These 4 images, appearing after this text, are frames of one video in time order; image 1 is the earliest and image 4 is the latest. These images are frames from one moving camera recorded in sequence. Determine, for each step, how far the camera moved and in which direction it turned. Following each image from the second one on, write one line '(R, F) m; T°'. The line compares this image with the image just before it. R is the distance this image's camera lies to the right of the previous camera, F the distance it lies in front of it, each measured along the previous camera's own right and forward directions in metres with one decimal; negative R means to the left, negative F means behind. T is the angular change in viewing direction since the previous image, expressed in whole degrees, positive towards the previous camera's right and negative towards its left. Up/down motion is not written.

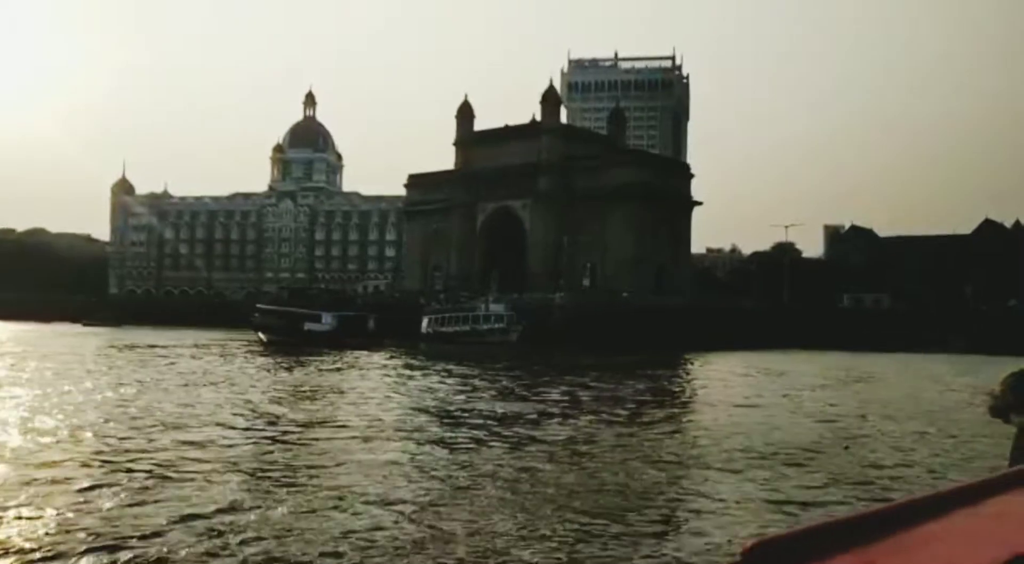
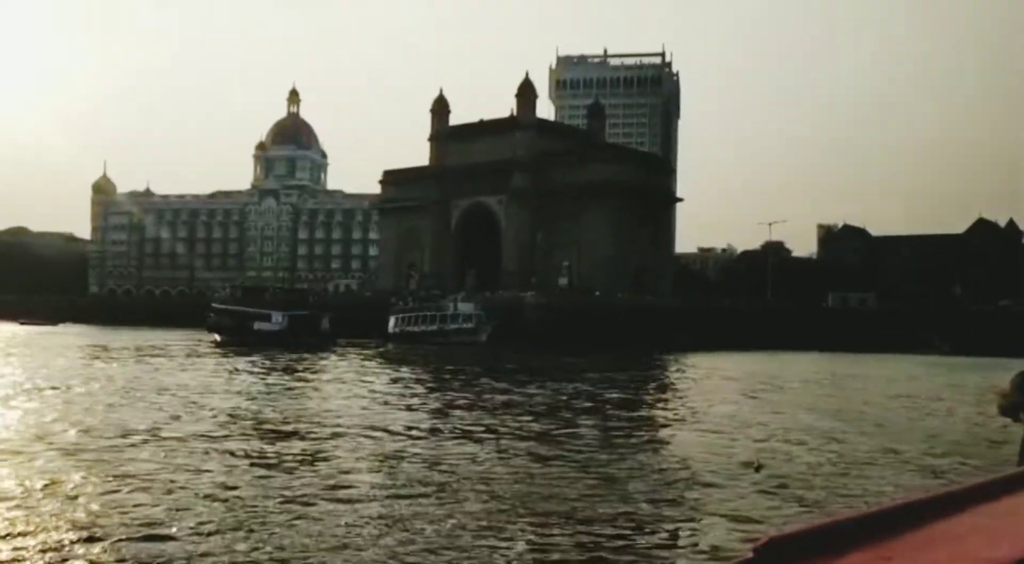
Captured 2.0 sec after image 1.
(+0.9, +1.0) m; 0°
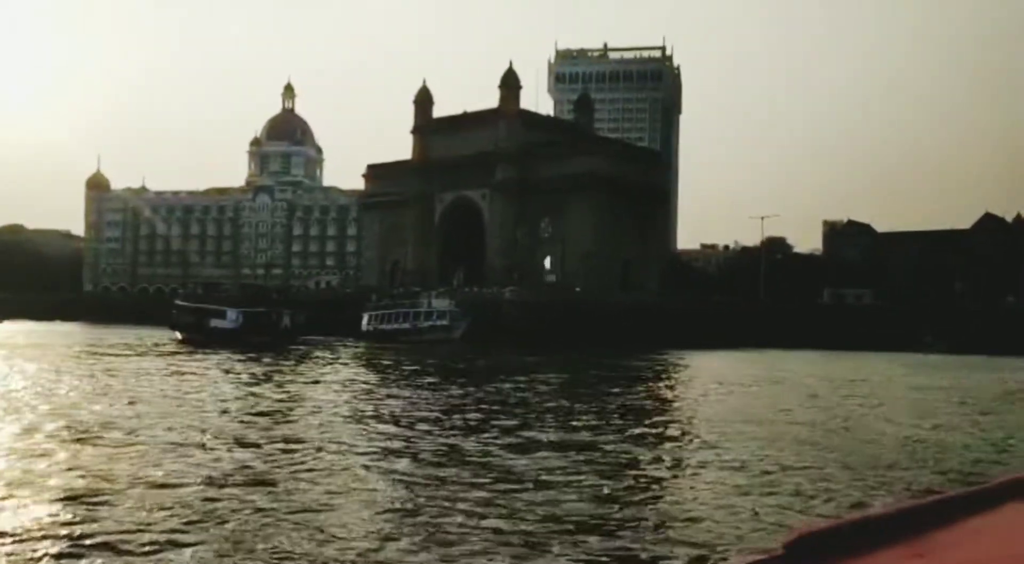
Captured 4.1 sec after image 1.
(+1.0, +1.0) m; -1°
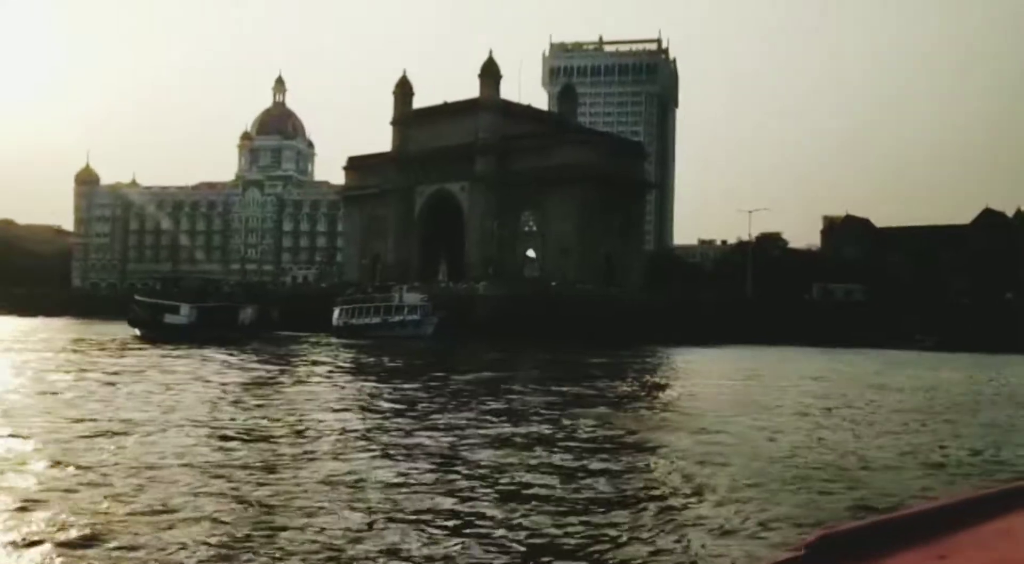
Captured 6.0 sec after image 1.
(+0.9, +0.8) m; 0°
